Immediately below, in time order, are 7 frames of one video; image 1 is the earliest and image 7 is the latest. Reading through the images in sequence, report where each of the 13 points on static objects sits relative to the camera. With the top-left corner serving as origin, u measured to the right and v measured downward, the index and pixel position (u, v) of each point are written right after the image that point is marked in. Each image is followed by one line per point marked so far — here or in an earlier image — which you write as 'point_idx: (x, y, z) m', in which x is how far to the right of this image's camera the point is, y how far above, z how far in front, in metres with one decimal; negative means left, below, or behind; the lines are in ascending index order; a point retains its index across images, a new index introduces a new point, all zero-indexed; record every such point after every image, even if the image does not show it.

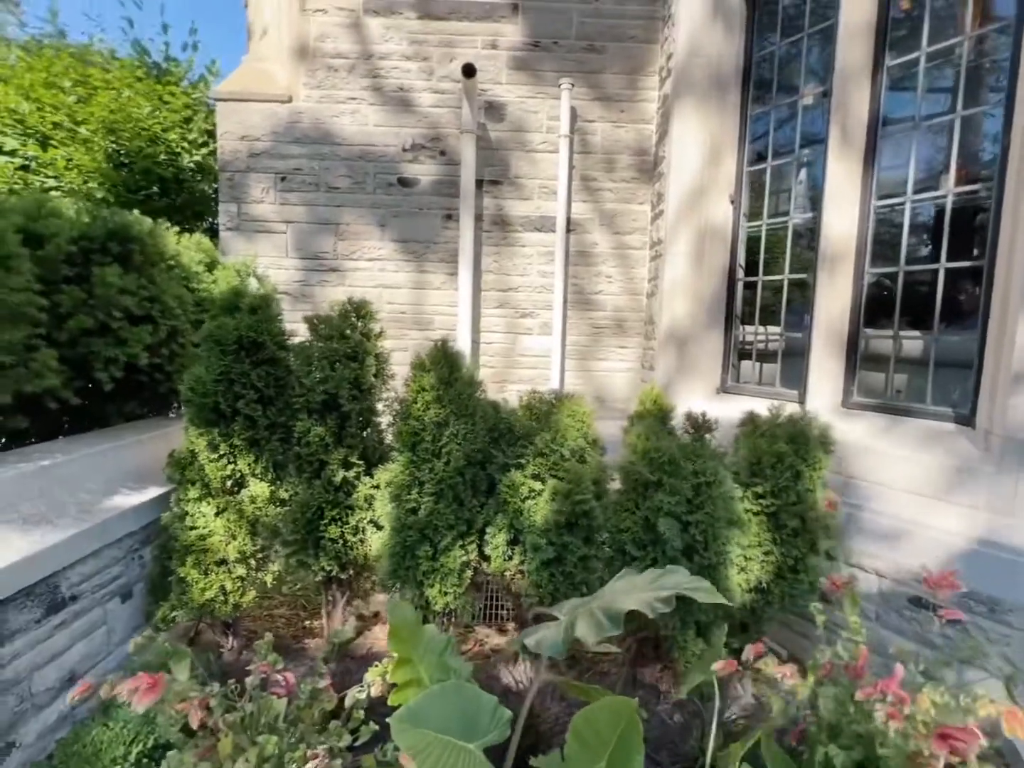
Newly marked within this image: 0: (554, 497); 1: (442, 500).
0: (+0.2, -0.5, +2.7) m
1: (-0.3, -0.5, +2.7) m
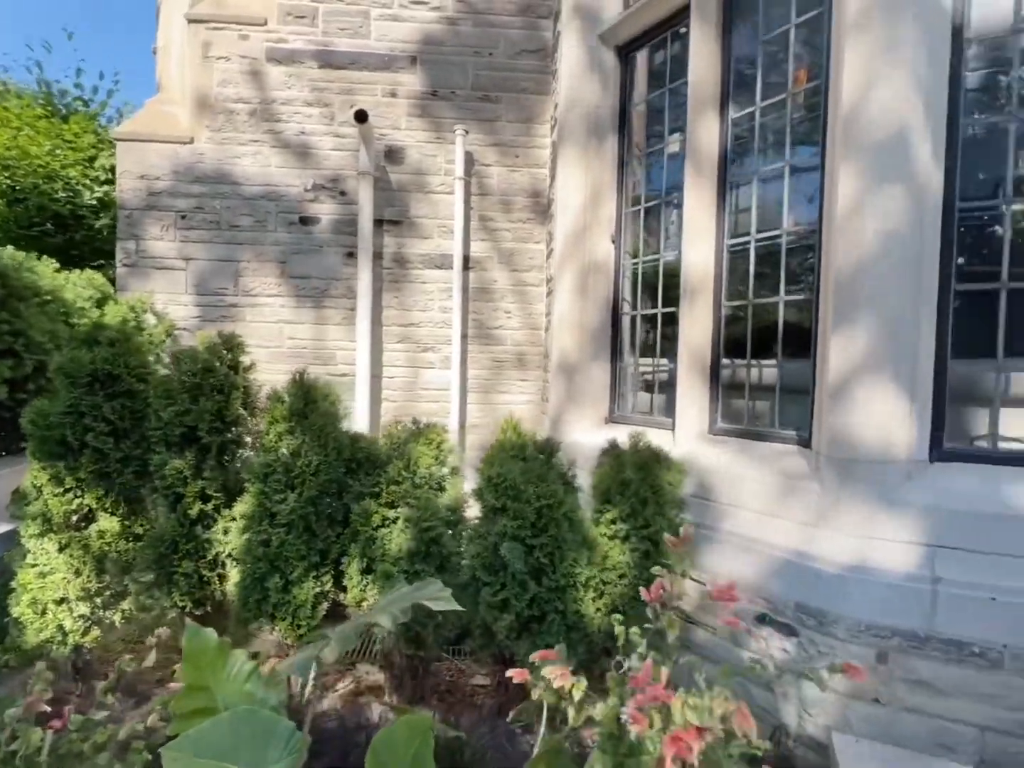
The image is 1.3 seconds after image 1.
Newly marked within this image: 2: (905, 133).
0: (-0.5, -0.7, +2.7) m
1: (-1.0, -0.7, +2.7) m
2: (+1.7, +1.1, +2.5) m
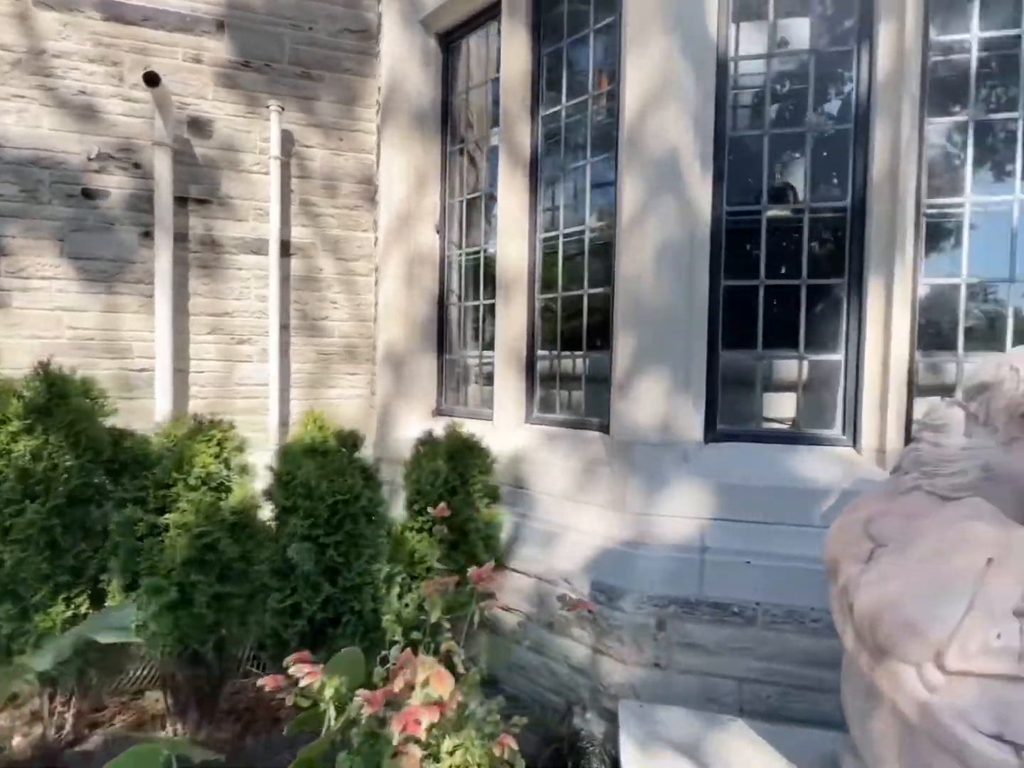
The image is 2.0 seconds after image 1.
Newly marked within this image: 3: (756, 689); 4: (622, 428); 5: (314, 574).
0: (-1.4, -0.6, +2.4) m
1: (-1.9, -0.7, +2.3) m
2: (+0.8, +1.1, +2.7) m
3: (+1.1, -1.4, +2.6) m
4: (+0.5, -0.2, +2.8) m
5: (-0.9, -0.8, +2.5) m
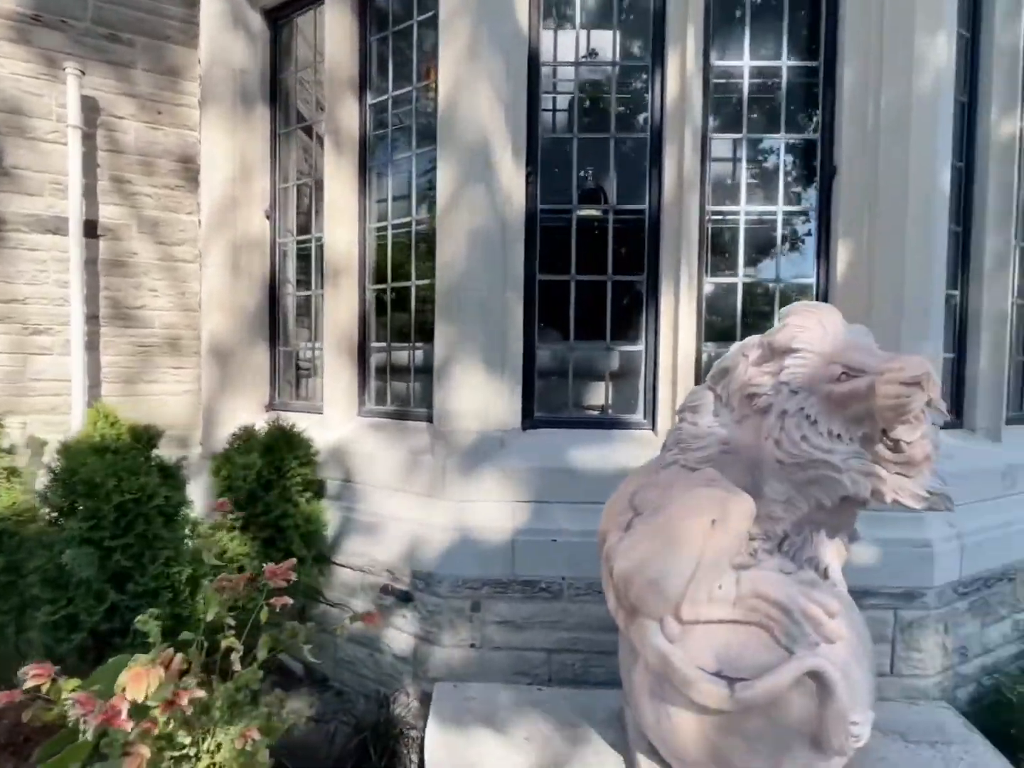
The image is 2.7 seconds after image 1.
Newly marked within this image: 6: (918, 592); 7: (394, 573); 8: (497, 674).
0: (-2.2, -0.6, +2.1) m
1: (-2.6, -0.6, +1.9) m
2: (-0.1, +1.2, +2.8) m
3: (+0.2, -1.3, +2.7) m
4: (-0.3, -0.2, +2.9) m
5: (-1.7, -0.8, +2.3) m
6: (+1.9, -1.0, +2.7) m
7: (-0.6, -1.0, +2.9) m
8: (-0.1, -1.4, +2.7) m
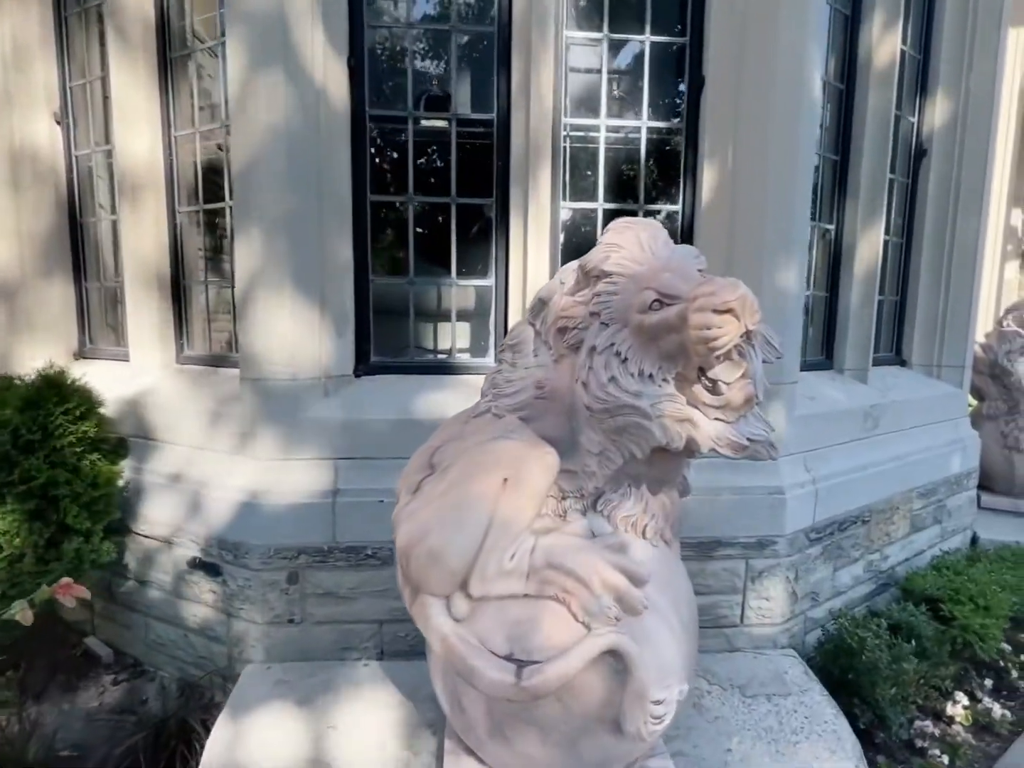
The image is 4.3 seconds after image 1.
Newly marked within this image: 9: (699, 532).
0: (-2.8, -0.4, +1.5) m
1: (-3.3, -0.5, +1.2) m
2: (-0.9, +1.4, +2.3) m
3: (-0.5, -1.1, +2.5) m
4: (-1.1, +0.1, +2.4) m
5: (-2.3, -0.6, +1.8) m
6: (+1.1, -0.7, +2.6) m
7: (-1.4, -0.7, +2.5) m
8: (-0.8, -1.1, +2.4) m
9: (+0.8, -0.6, +2.5) m
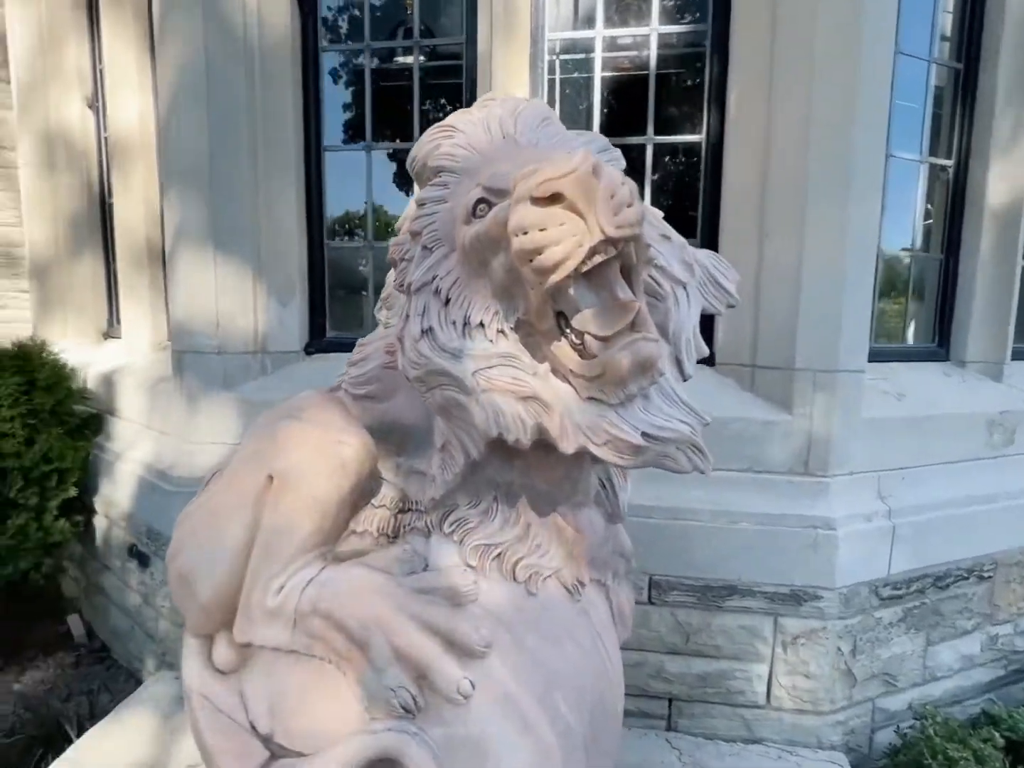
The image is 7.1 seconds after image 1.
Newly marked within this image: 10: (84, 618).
0: (-3.2, -0.3, +1.7) m
1: (-3.7, -0.3, +1.5) m
2: (-1.0, +1.5, +2.0) m
3: (-0.7, -1.0, +2.1) m
4: (-1.3, +0.2, +2.2) m
5: (-2.6, -0.5, +1.8) m
6: (+0.9, -0.7, +1.8) m
7: (-1.5, -0.6, +2.3) m
8: (-1.0, -1.0, +2.1) m
9: (+0.6, -0.6, +1.8) m
10: (-2.2, -1.2, +3.0) m
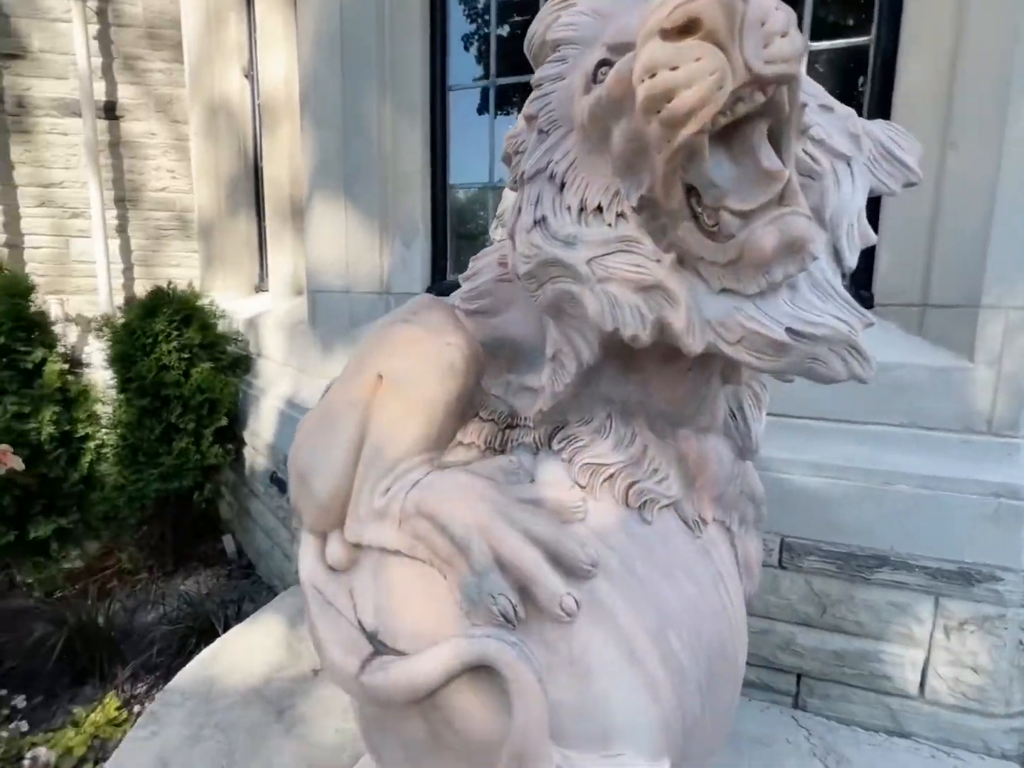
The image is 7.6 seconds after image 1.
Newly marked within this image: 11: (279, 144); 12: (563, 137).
0: (-2.8, 0.0, +2.2) m
1: (-3.3, 0.0, +2.1) m
2: (-0.6, +1.8, +2.0) m
3: (-0.3, -0.7, +2.1) m
4: (-0.8, +0.5, +2.3) m
5: (-2.2, -0.2, +2.3) m
6: (+1.2, -0.5, +1.5) m
7: (-1.0, -0.3, +2.5) m
8: (-0.6, -0.8, +2.2) m
9: (+0.9, -0.4, +1.6) m
10: (-1.6, -0.9, +3.3) m
11: (-1.3, +1.3, +3.1) m
12: (+0.1, +0.4, +0.9) m
